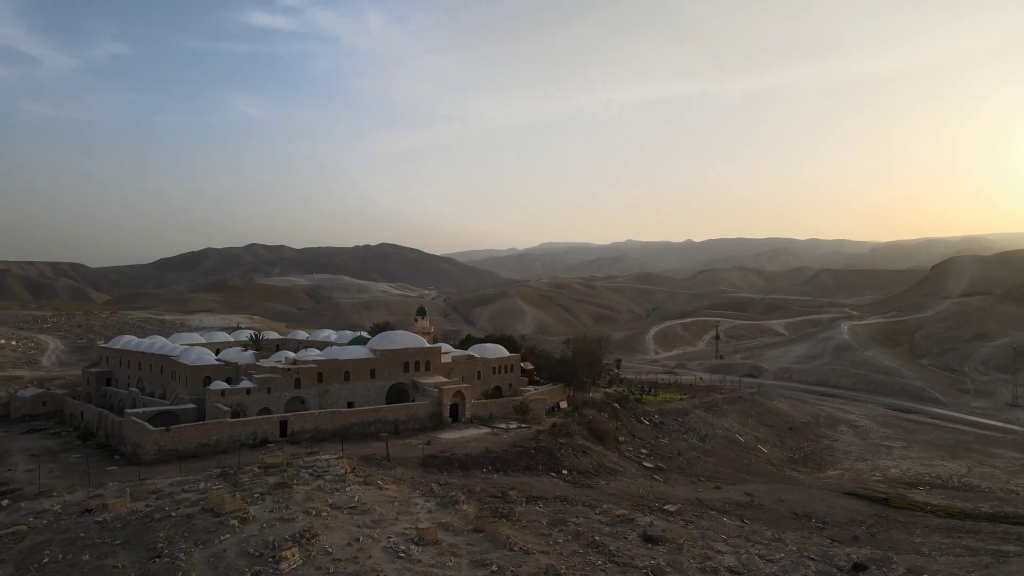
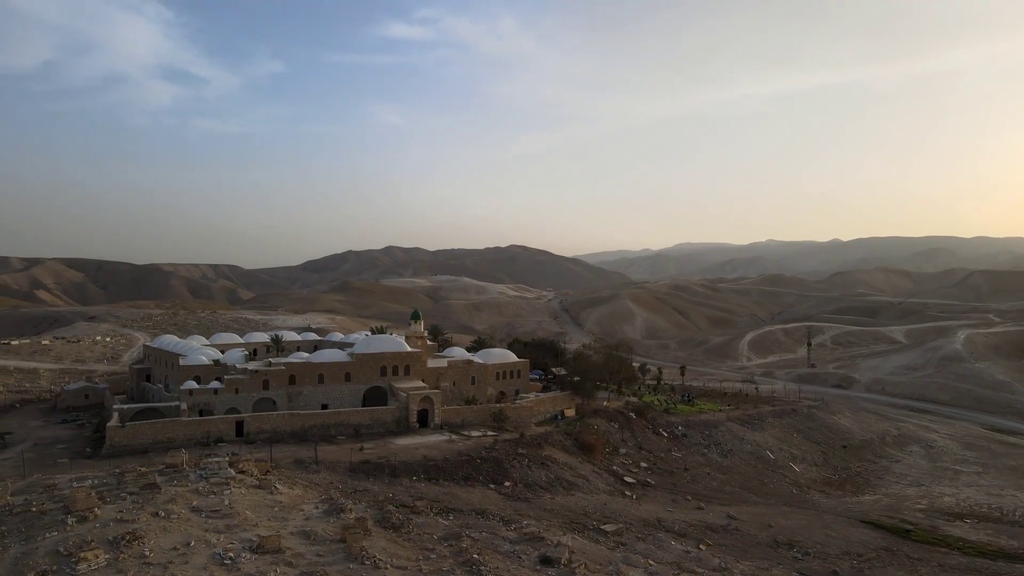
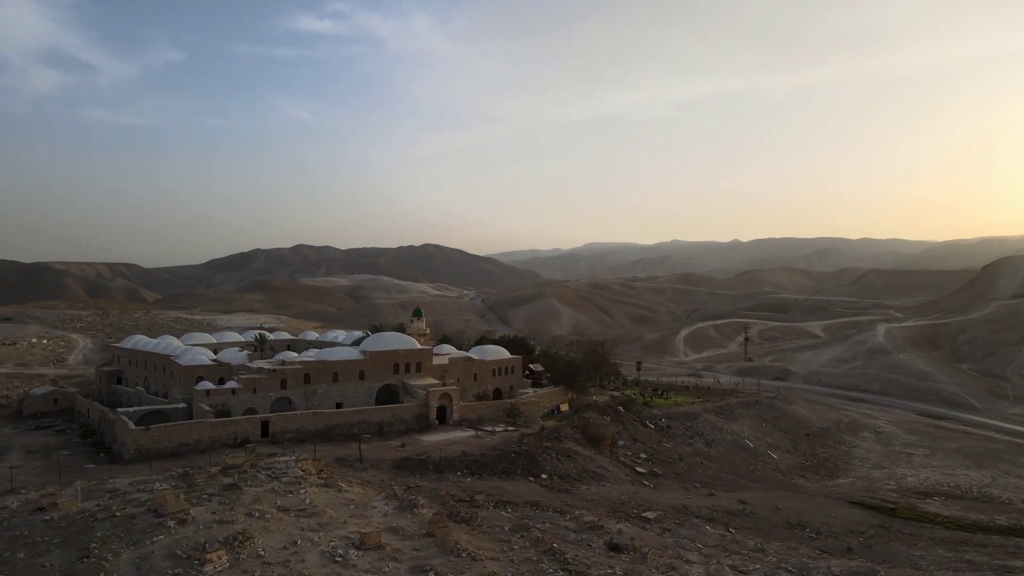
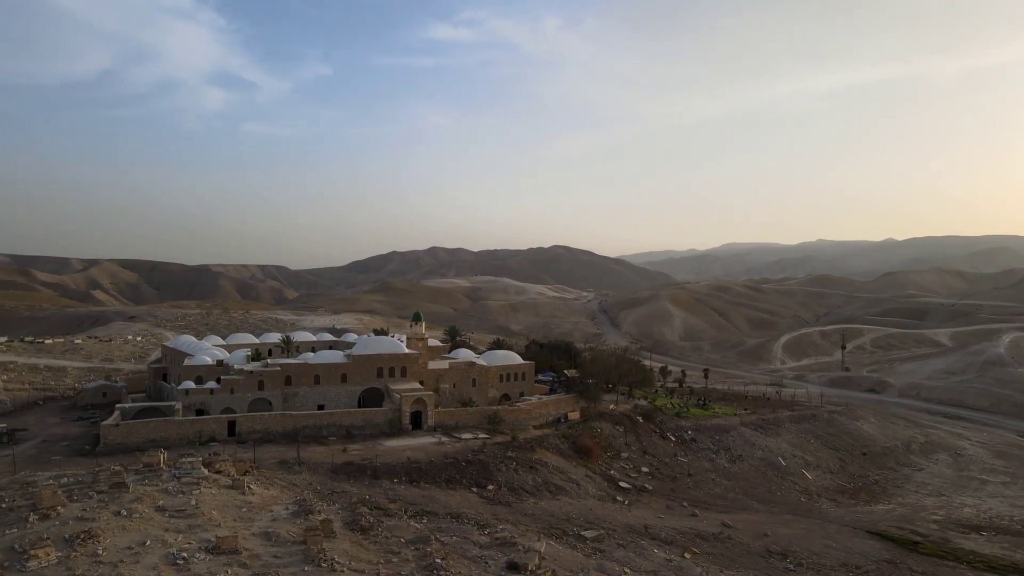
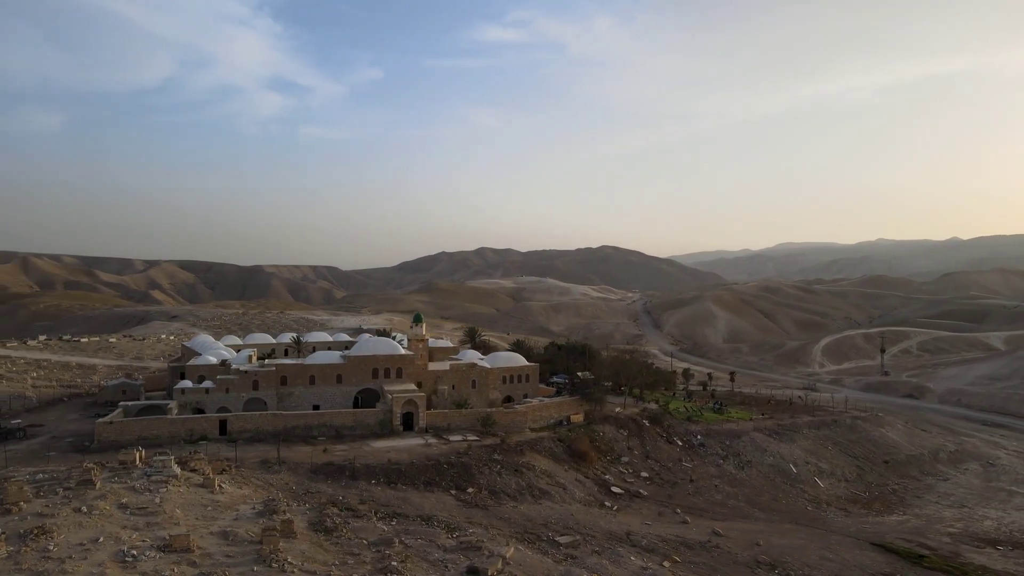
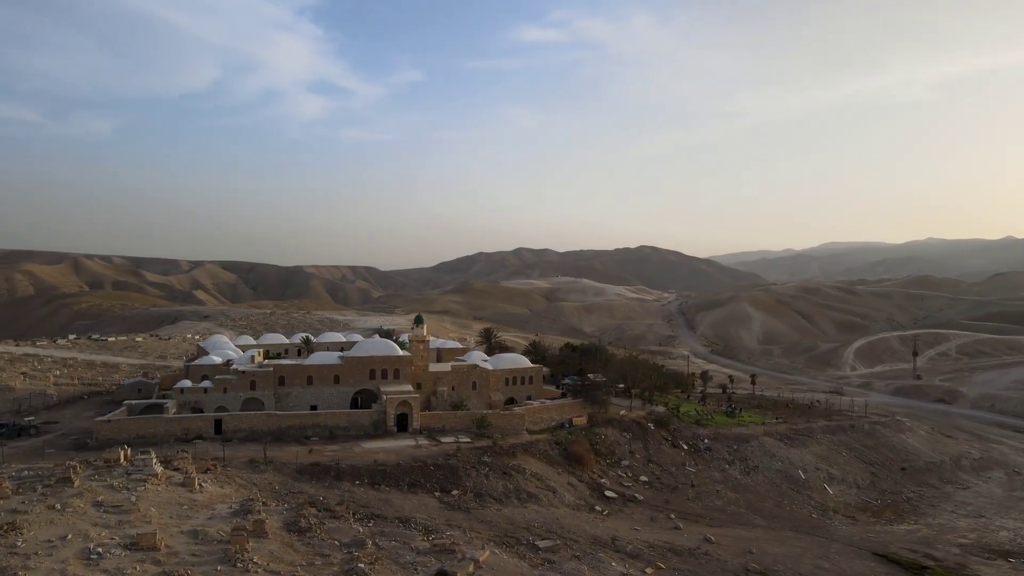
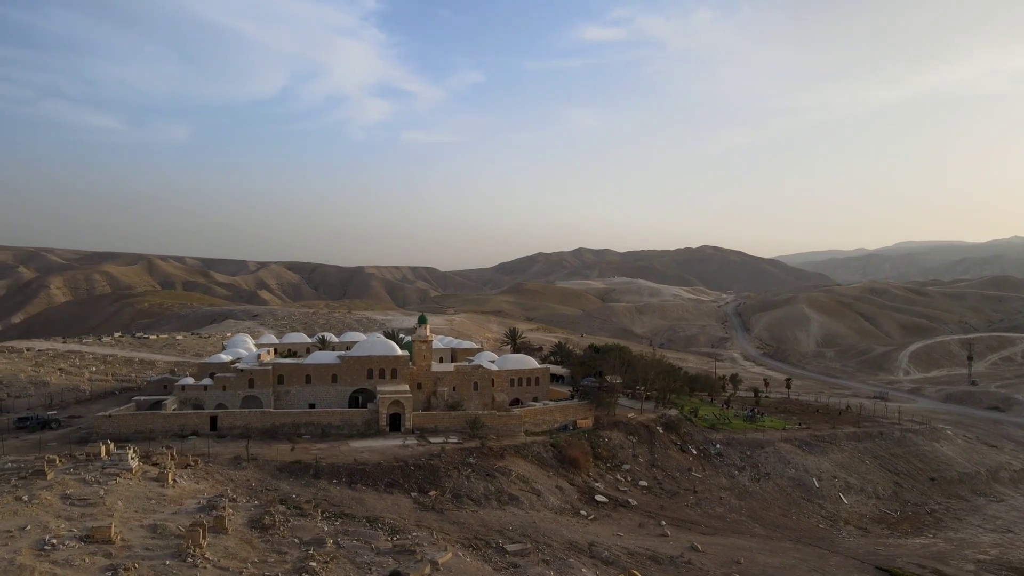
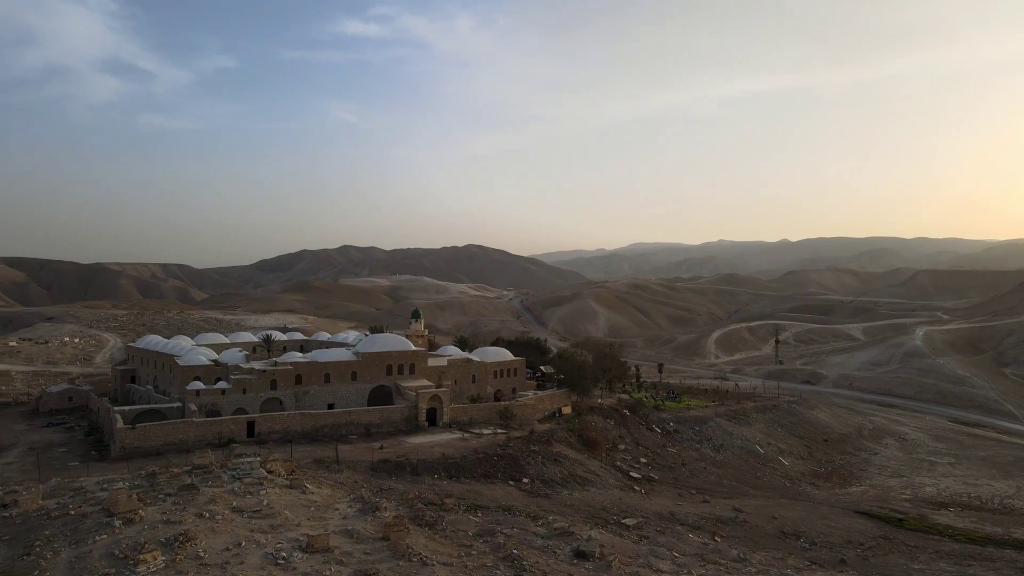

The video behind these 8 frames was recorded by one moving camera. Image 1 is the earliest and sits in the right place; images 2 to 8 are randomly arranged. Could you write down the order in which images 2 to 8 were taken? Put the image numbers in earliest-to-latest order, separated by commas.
3, 8, 2, 4, 5, 6, 7
